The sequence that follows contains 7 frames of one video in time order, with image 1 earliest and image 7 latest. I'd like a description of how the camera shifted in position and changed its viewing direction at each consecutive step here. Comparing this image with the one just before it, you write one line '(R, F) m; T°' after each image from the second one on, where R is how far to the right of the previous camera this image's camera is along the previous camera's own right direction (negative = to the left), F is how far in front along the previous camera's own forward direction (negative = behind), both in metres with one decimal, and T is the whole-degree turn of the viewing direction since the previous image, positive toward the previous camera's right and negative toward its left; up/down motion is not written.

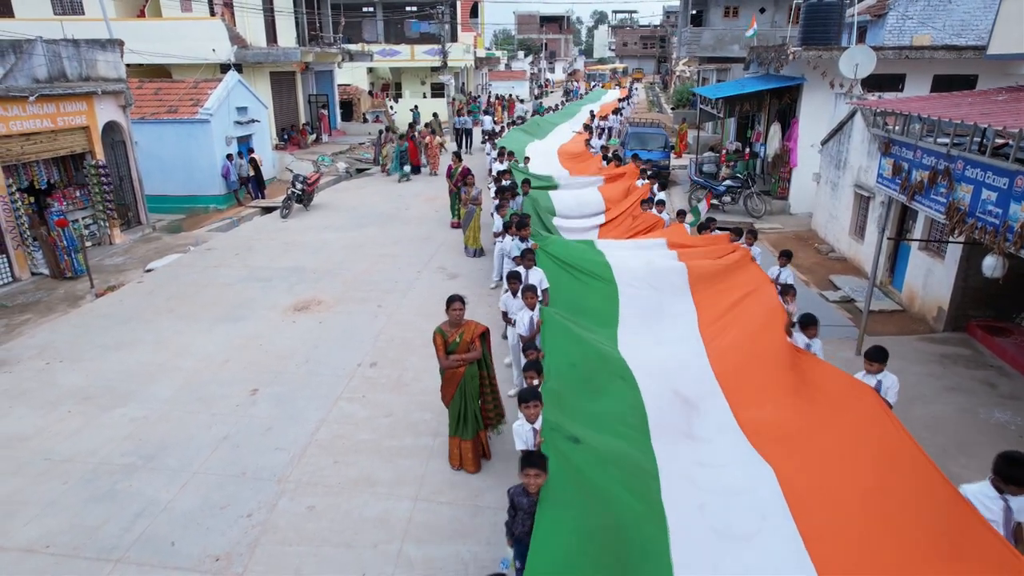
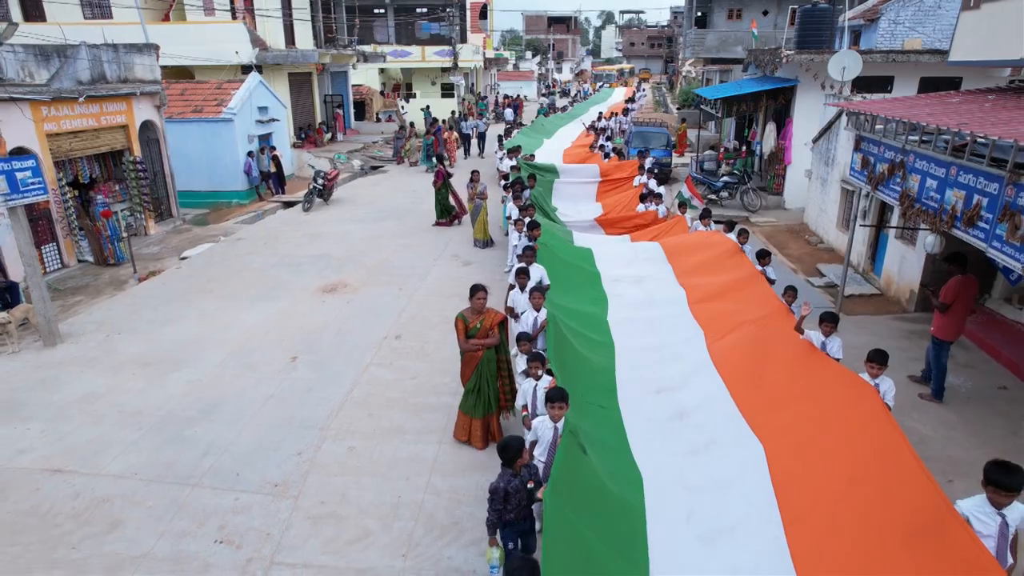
(0.0, -0.8) m; -1°
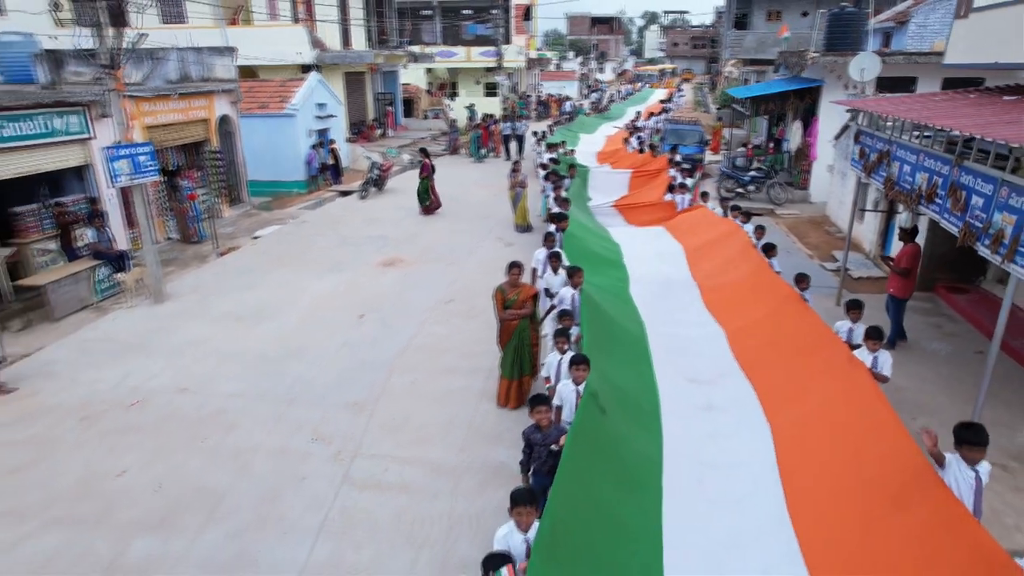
(0.0, -1.1) m; -3°
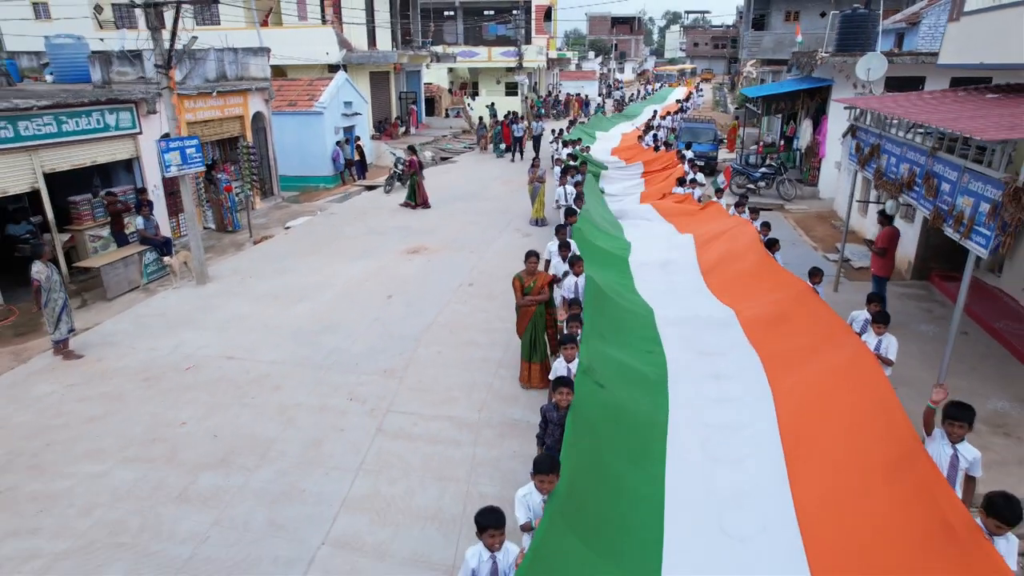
(0.0, -0.6) m; -2°
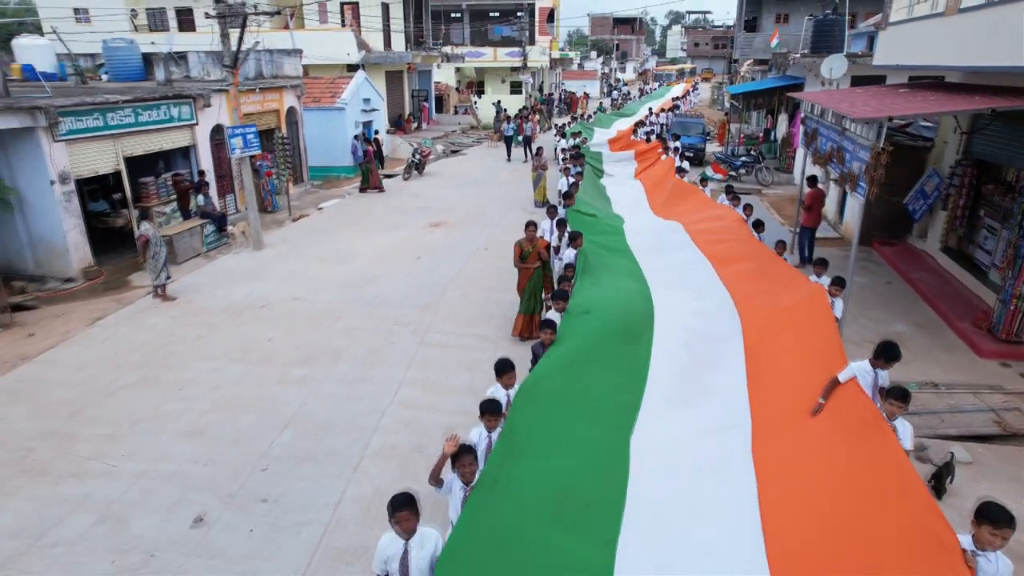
(-0.1, -1.7) m; 0°
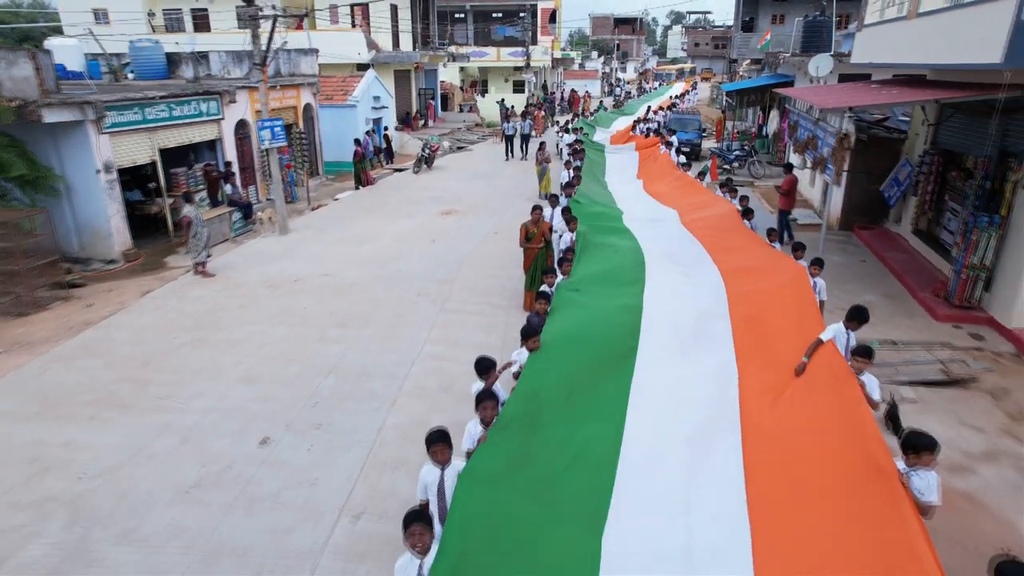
(-0.1, -0.9) m; 0°
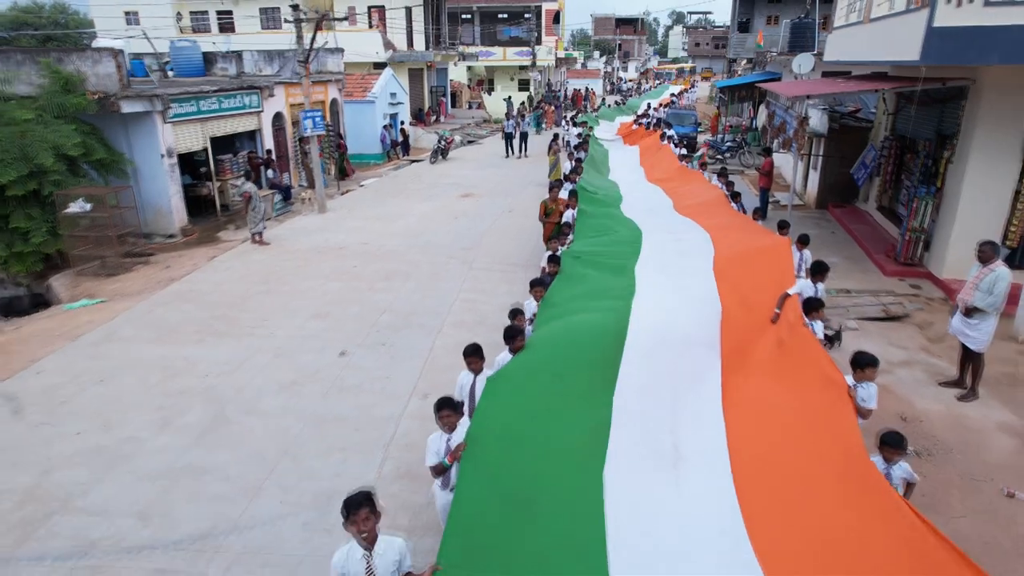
(-0.2, -1.5) m; 0°
